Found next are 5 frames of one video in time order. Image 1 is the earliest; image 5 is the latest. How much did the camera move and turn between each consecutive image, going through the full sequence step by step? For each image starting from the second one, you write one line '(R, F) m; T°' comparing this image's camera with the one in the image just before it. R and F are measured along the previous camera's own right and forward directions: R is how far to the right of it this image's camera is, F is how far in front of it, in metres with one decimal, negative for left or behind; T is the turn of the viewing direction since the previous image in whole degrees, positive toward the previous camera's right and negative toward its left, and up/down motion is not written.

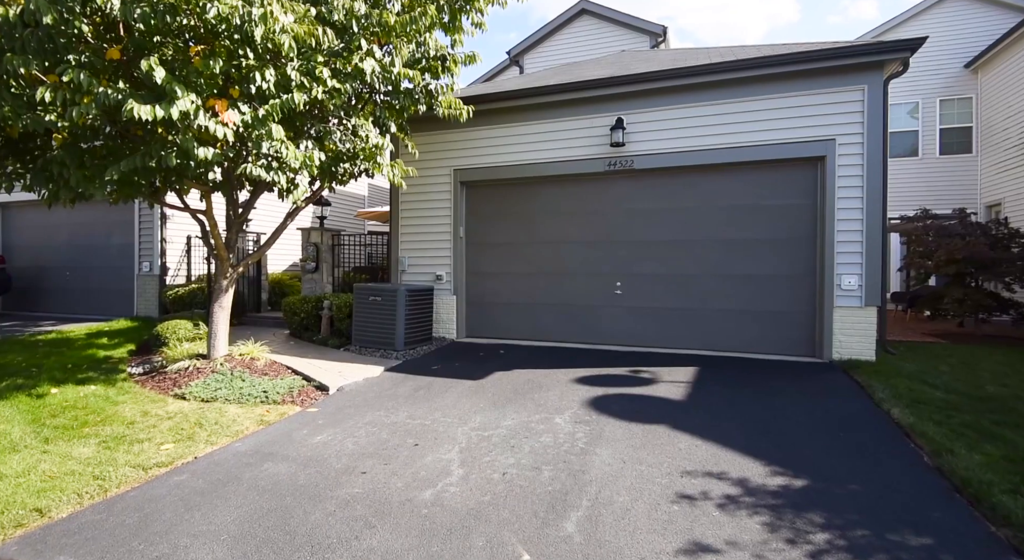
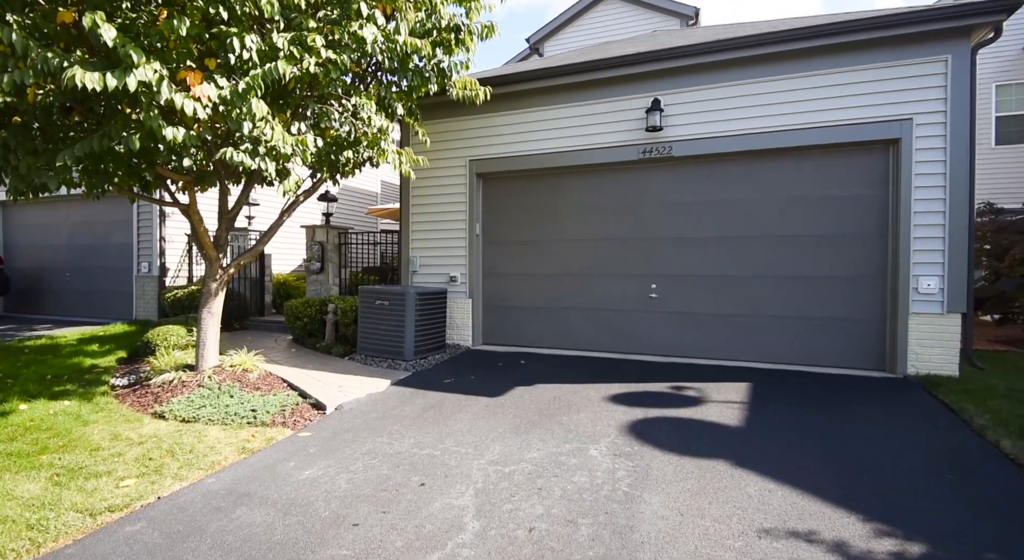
(-0.1, +0.8) m; -2°
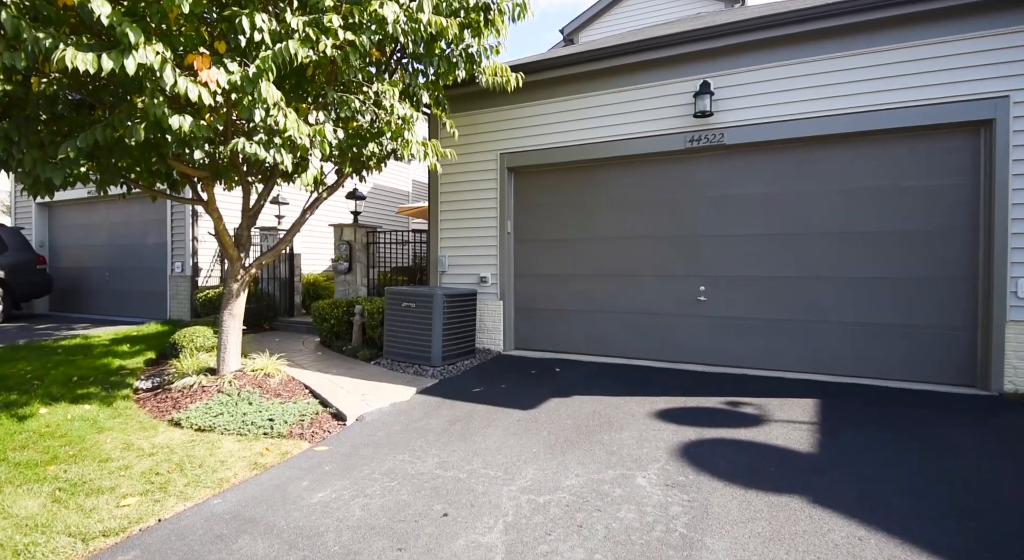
(0.0, +0.4) m; -4°
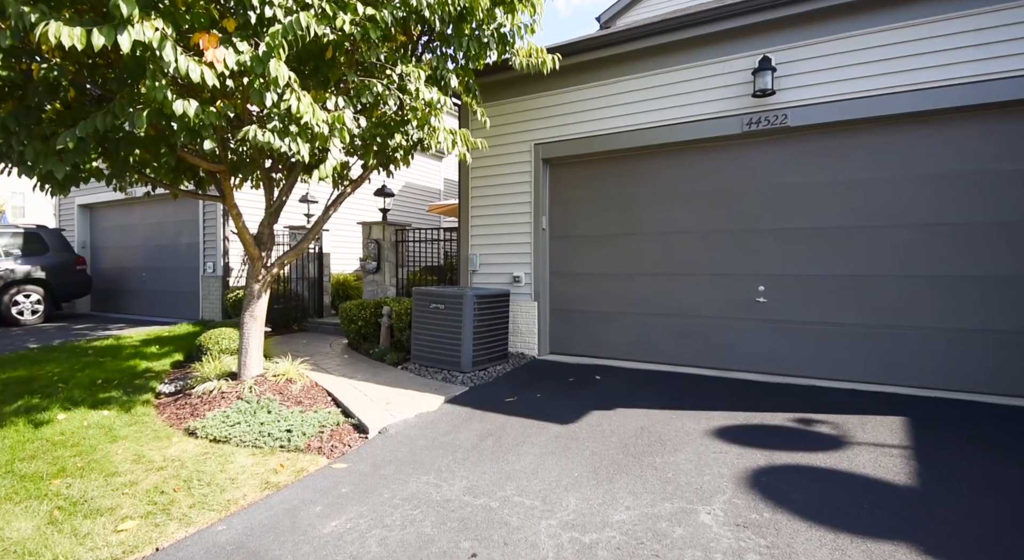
(0.0, +0.5) m; -4°
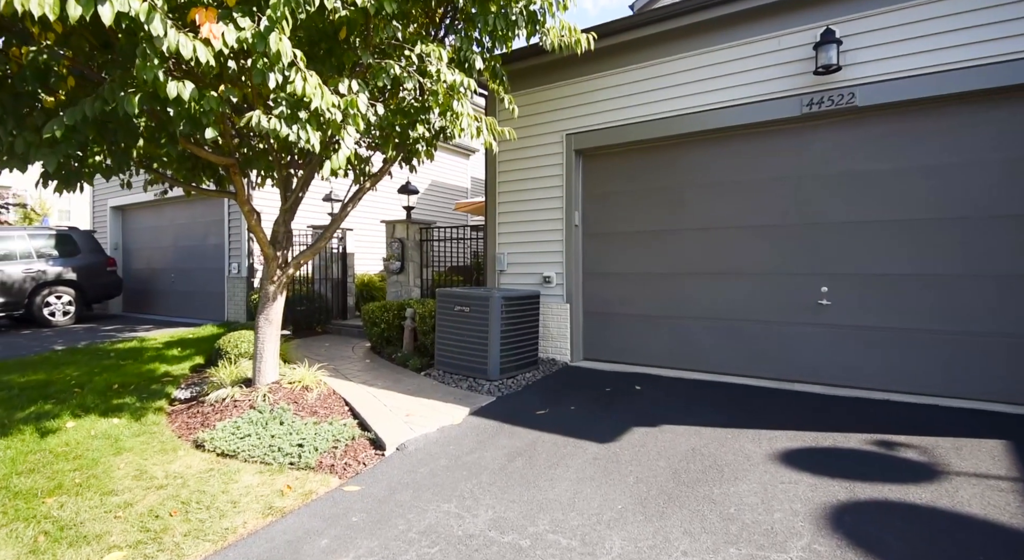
(0.0, +0.4) m; -3°
